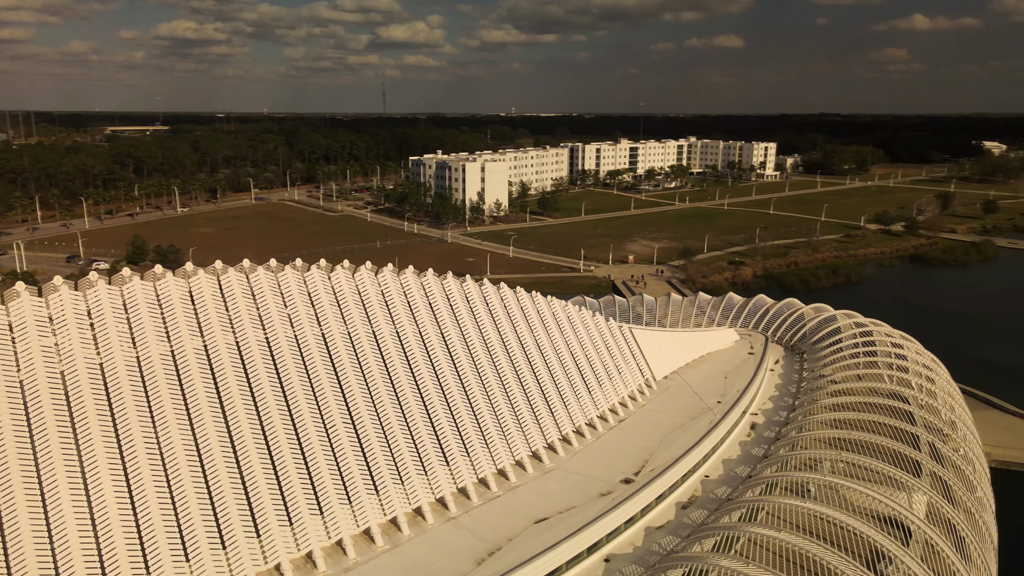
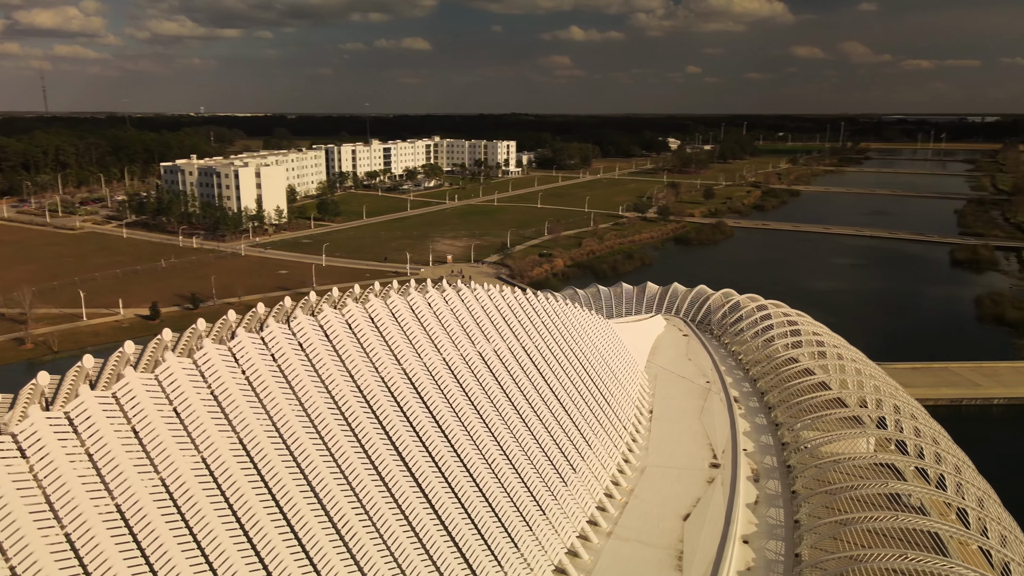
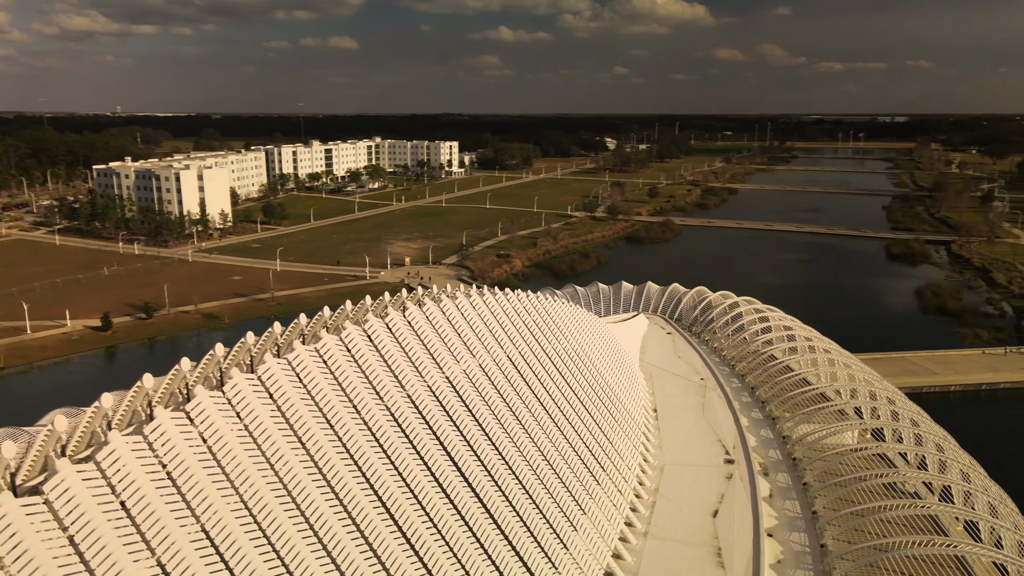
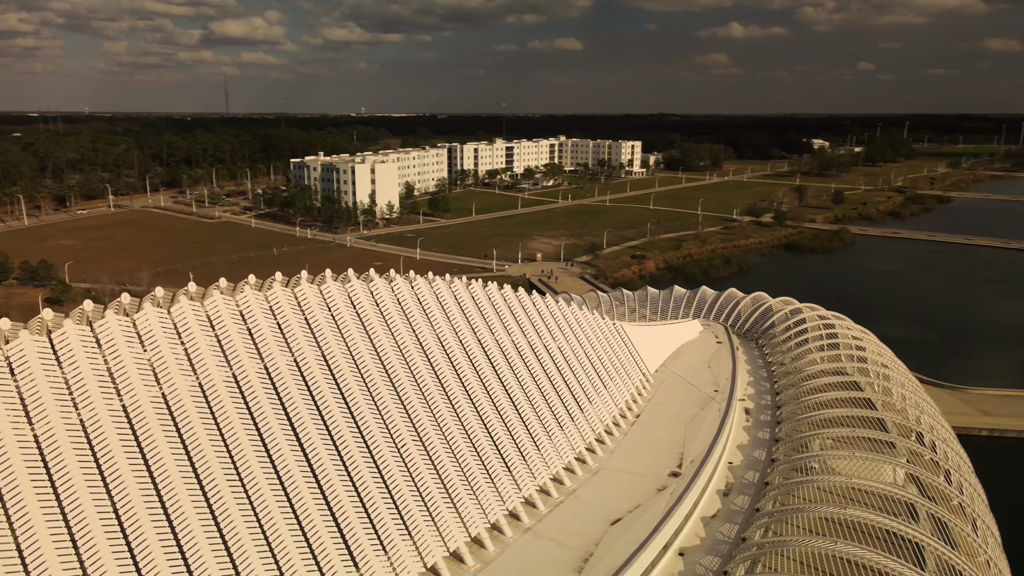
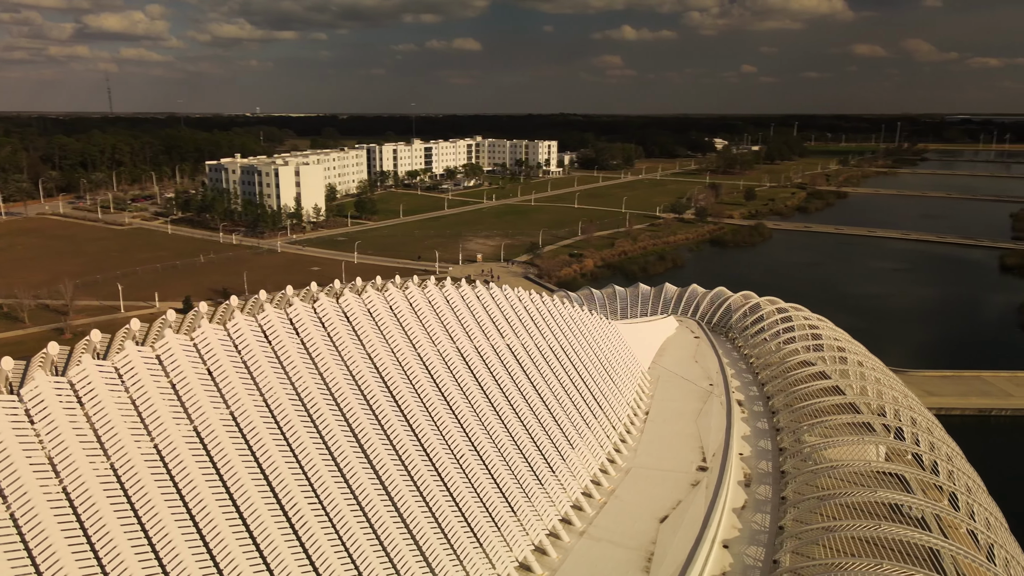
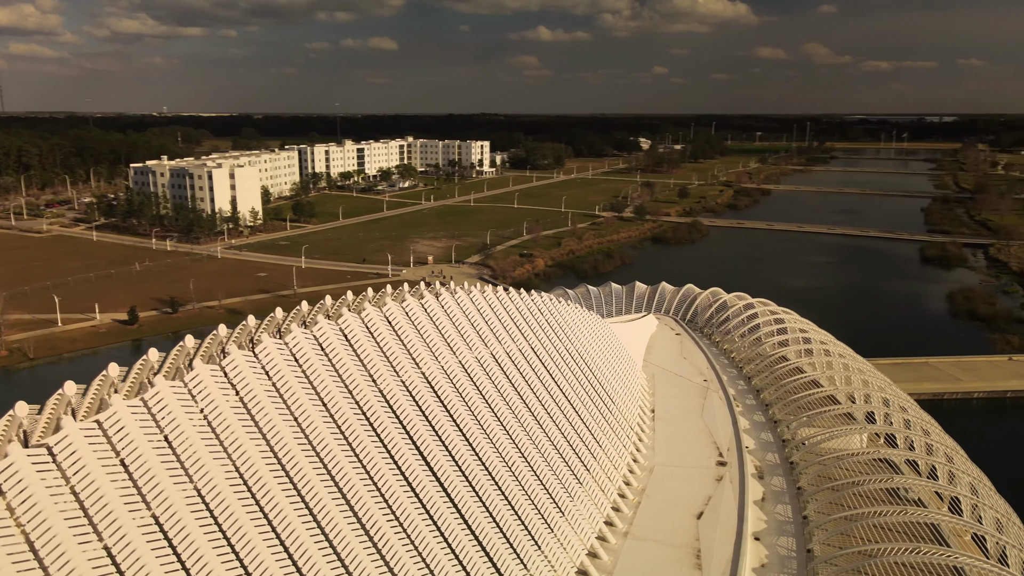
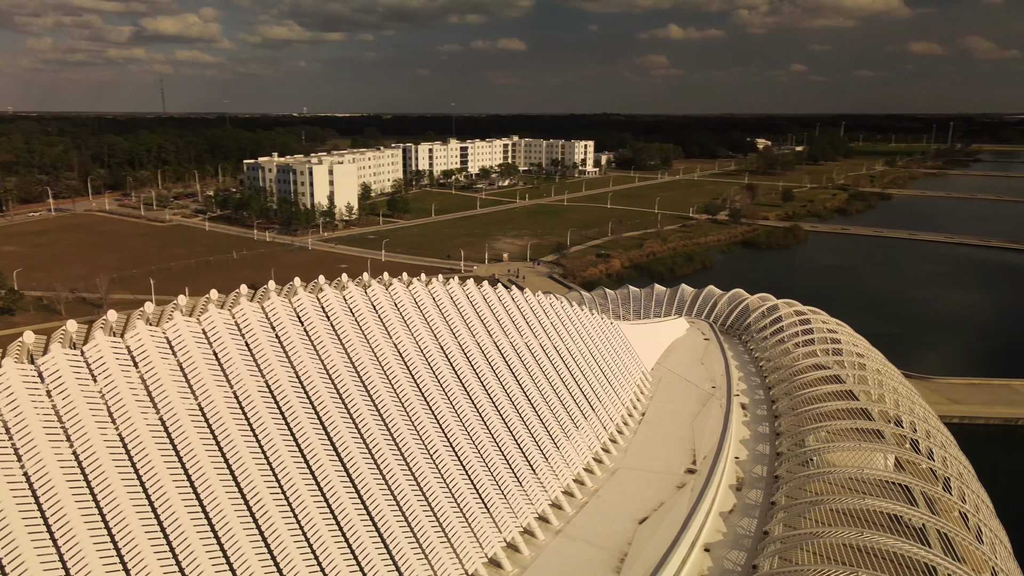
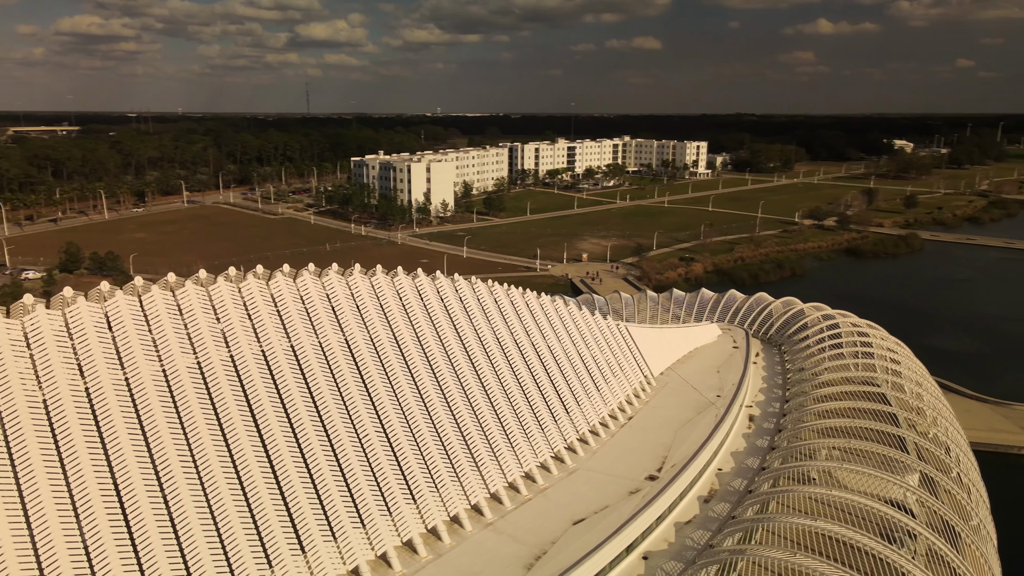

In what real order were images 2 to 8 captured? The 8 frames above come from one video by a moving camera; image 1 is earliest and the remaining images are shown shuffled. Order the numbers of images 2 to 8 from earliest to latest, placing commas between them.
8, 4, 7, 5, 2, 6, 3
